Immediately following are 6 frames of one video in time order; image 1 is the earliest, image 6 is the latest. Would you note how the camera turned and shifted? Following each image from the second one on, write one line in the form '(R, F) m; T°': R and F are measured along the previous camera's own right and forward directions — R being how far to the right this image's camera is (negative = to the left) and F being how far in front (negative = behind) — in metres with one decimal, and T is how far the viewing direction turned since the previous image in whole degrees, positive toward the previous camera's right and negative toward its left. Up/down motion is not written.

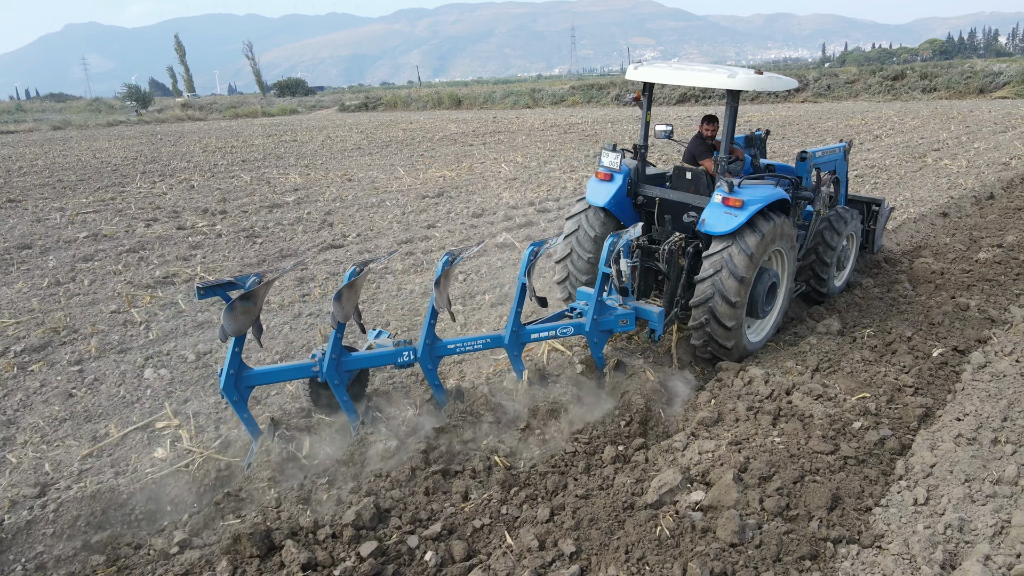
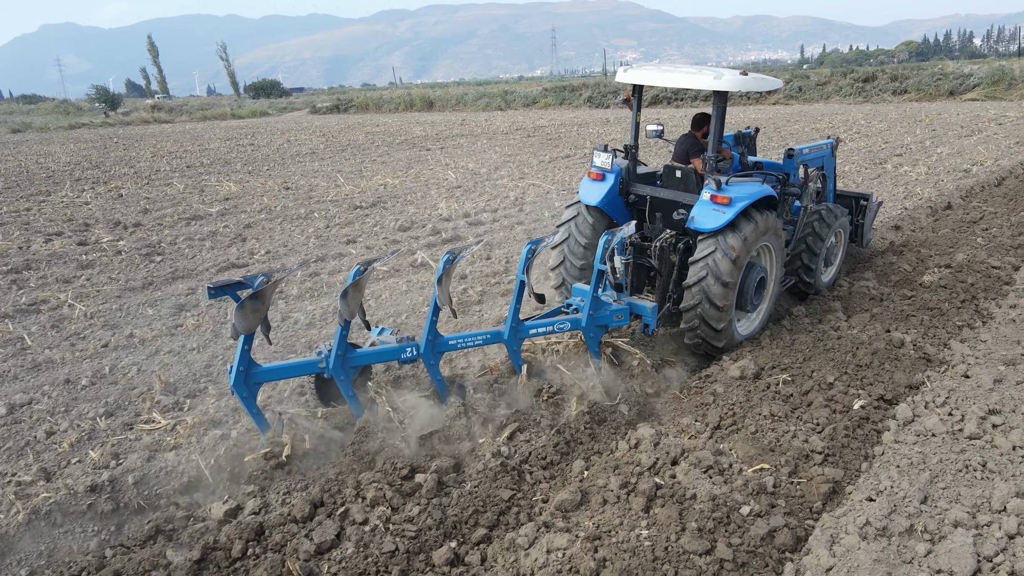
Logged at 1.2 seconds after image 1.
(+0.6, +0.6) m; +1°
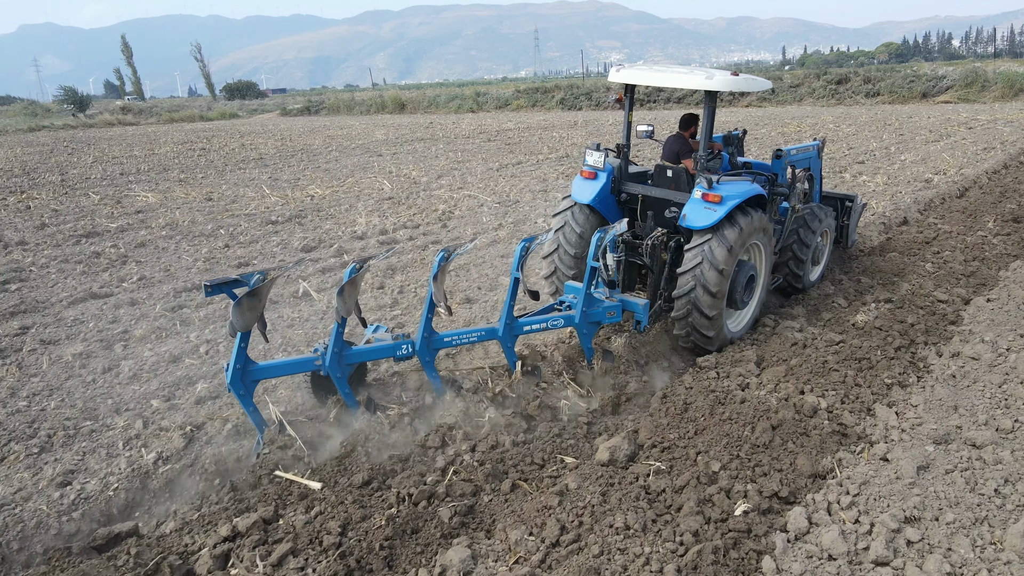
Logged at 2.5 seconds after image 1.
(+0.7, +0.7) m; +1°
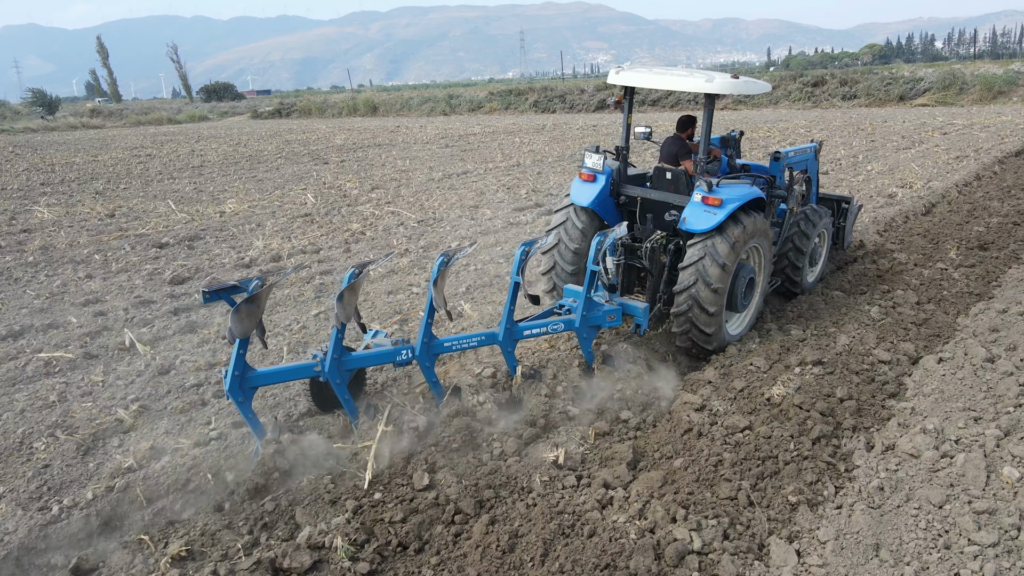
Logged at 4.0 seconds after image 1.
(+0.8, +0.9) m; +1°
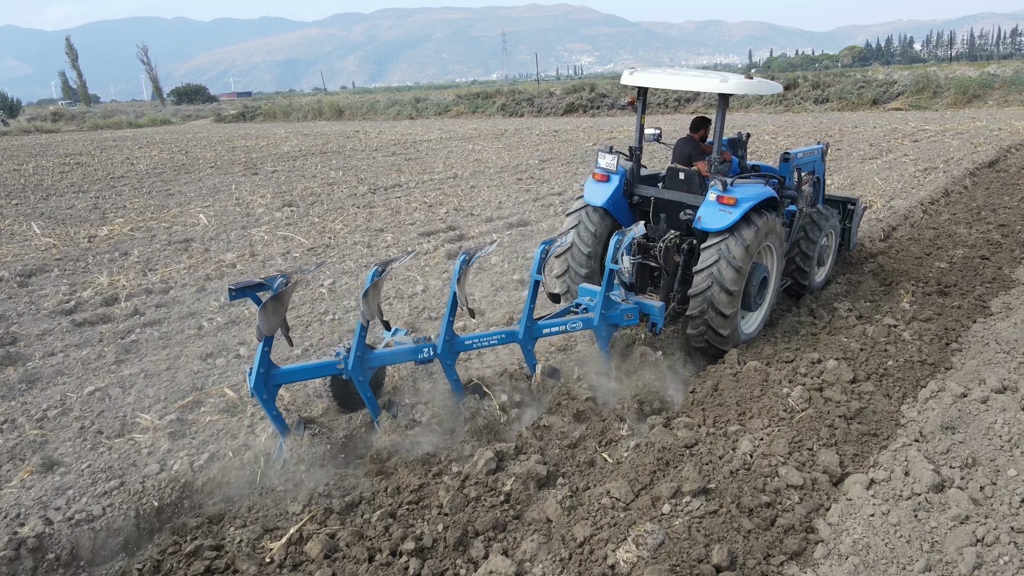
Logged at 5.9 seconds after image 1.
(+0.9, +1.1) m; +1°
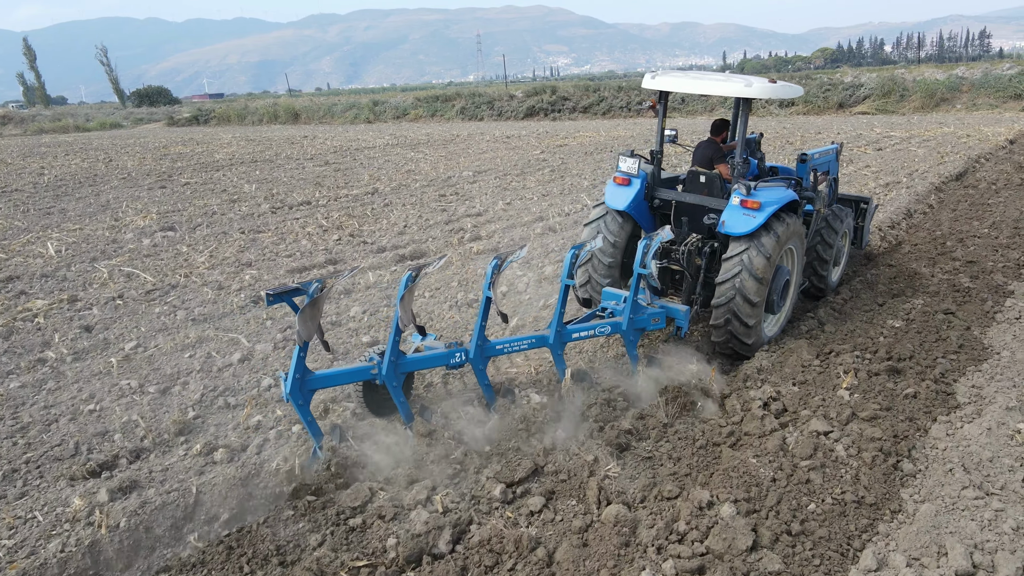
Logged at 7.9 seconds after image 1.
(+0.9, +1.3) m; +2°
